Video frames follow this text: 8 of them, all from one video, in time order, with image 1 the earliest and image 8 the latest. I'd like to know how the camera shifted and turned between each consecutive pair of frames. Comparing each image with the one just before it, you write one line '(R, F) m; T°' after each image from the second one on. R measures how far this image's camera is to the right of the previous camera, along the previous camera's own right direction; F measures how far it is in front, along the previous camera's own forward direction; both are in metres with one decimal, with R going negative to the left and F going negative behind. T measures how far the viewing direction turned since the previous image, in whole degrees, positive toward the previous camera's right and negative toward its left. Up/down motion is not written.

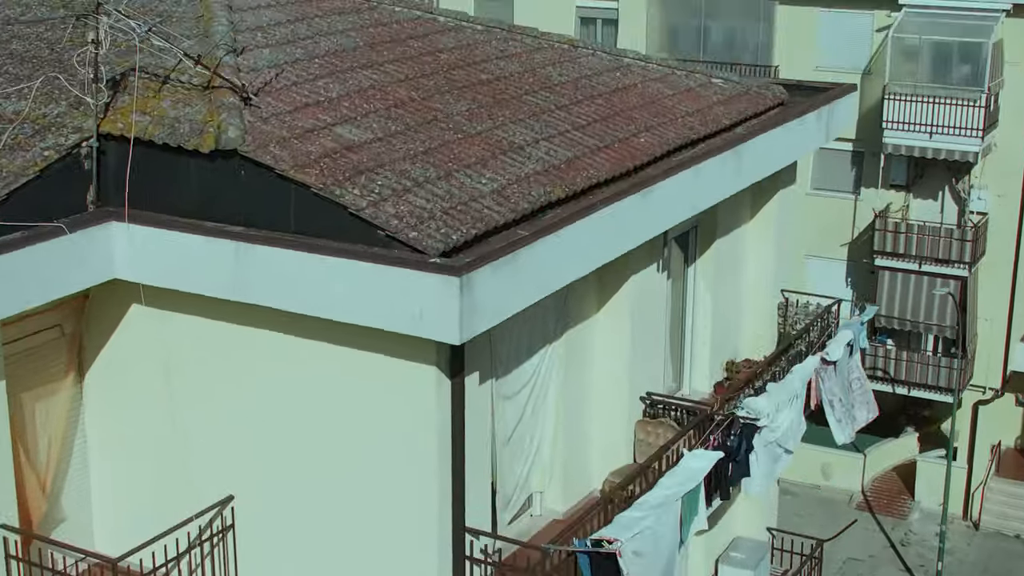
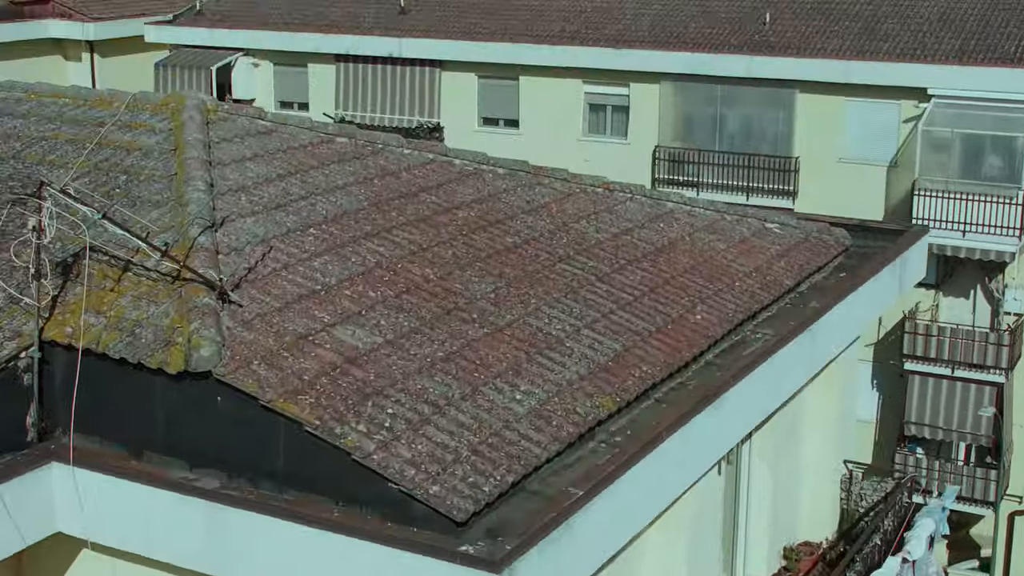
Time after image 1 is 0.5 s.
(-0.2, +1.3) m; 0°
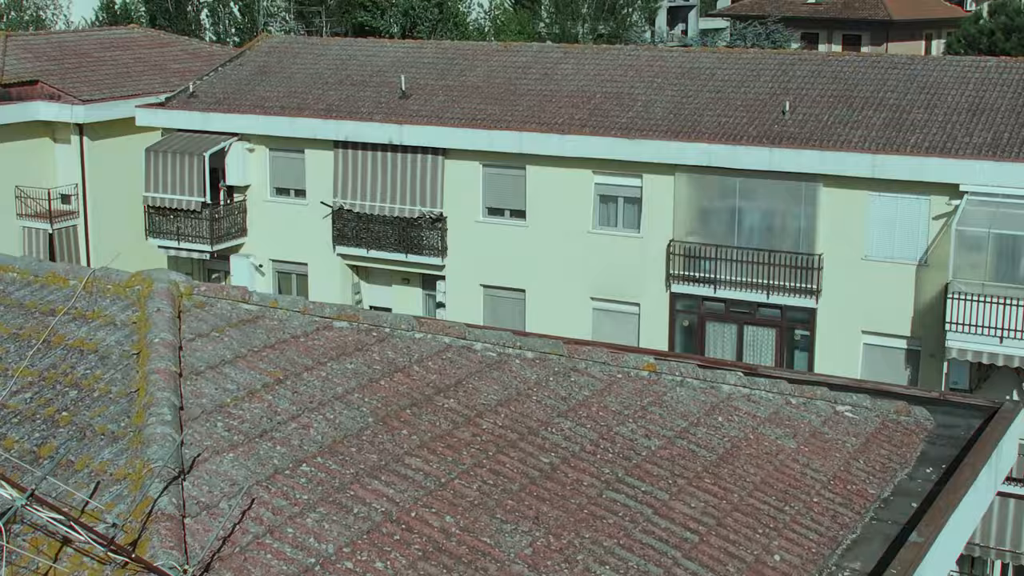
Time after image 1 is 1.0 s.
(-0.2, +1.2) m; 0°
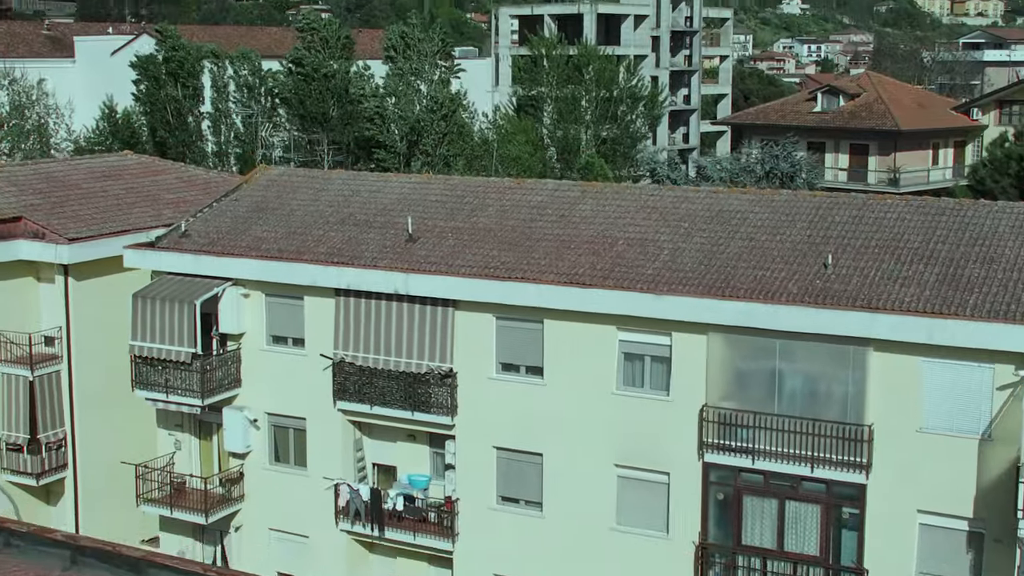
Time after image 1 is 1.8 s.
(-0.2, +1.9) m; 0°
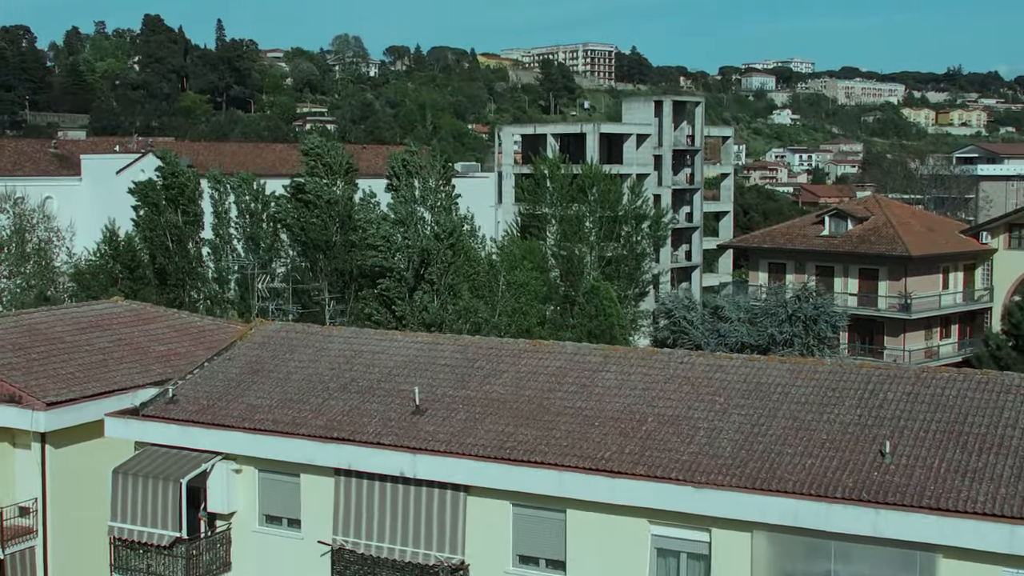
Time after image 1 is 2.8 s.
(-0.2, +2.1) m; 0°
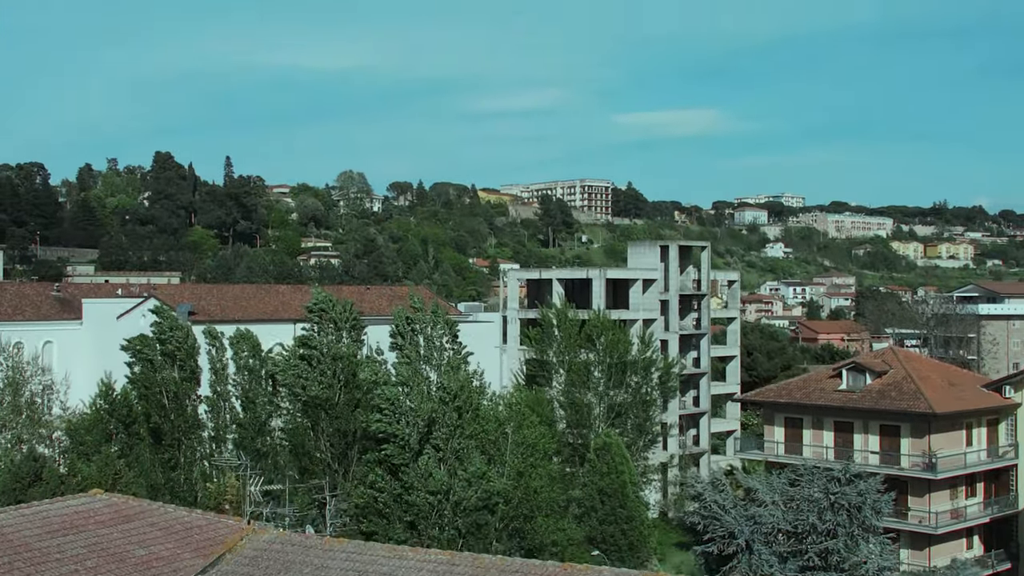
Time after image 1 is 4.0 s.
(-0.4, +3.2) m; 0°
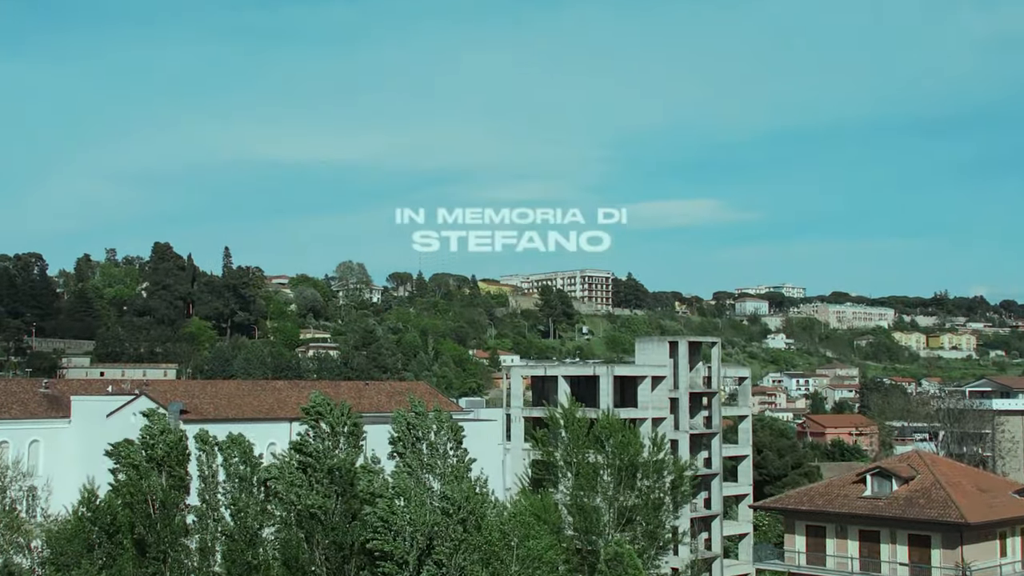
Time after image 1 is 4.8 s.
(-0.4, +4.2) m; 0°
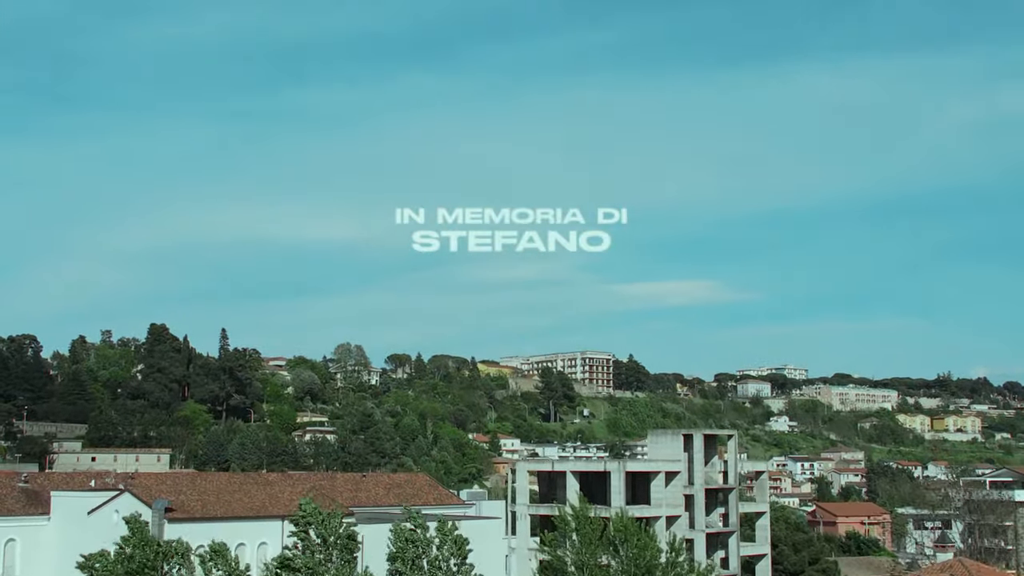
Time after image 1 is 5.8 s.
(-0.6, +6.2) m; 0°
